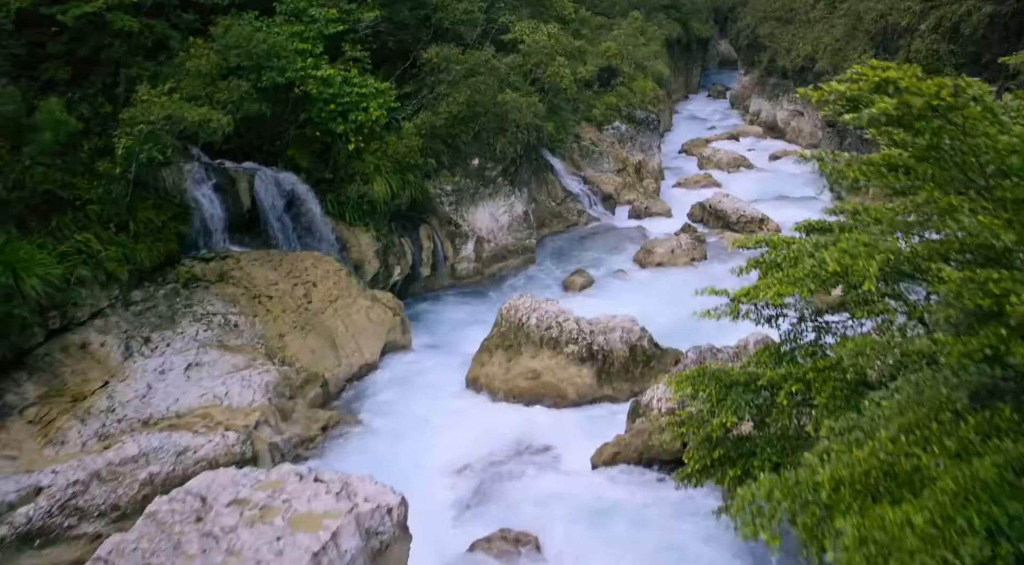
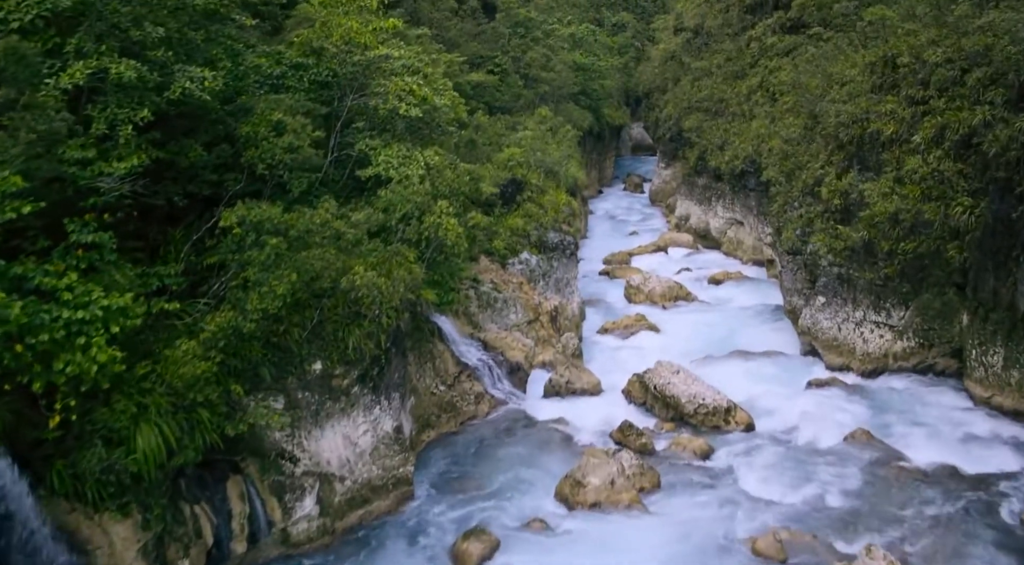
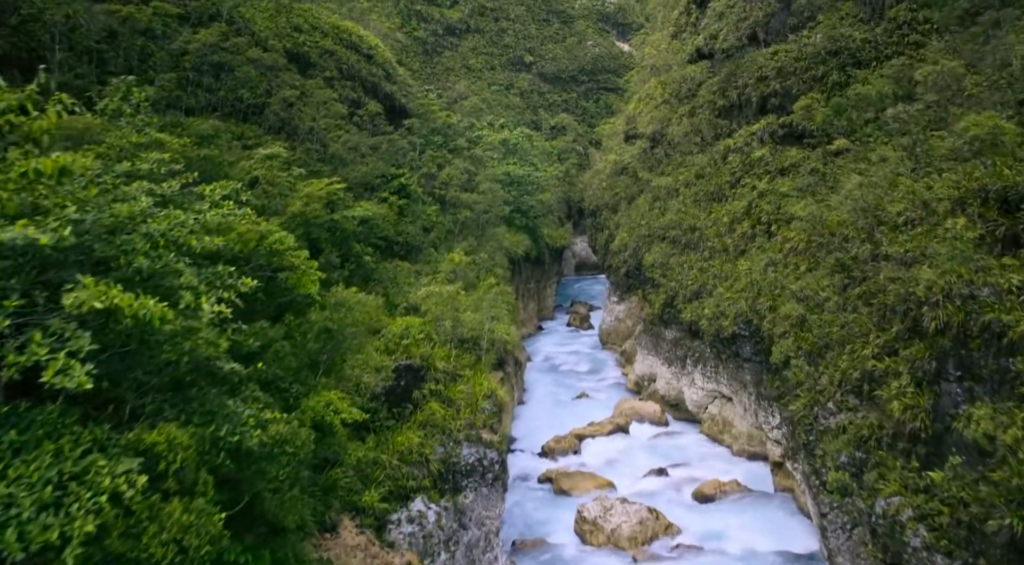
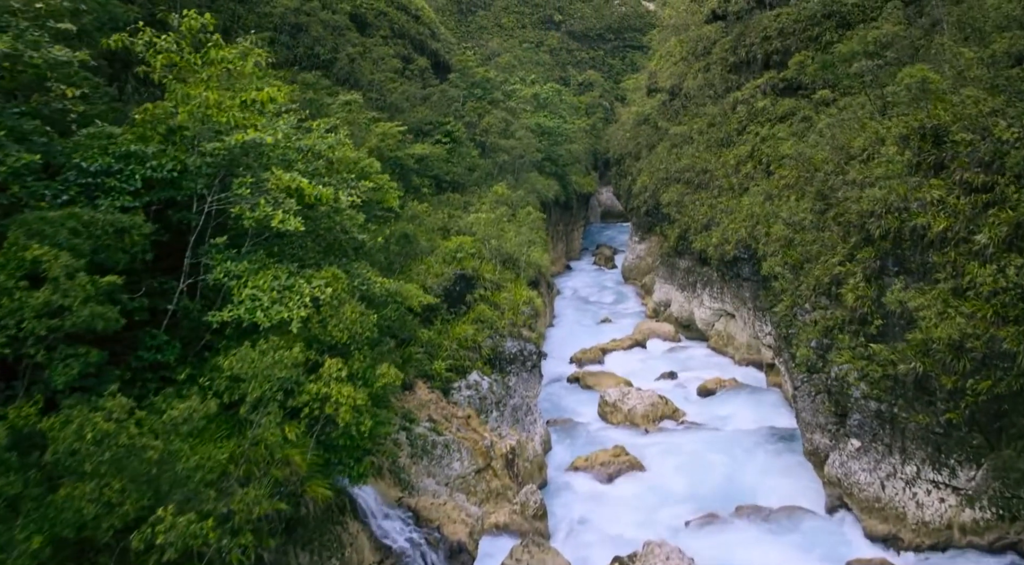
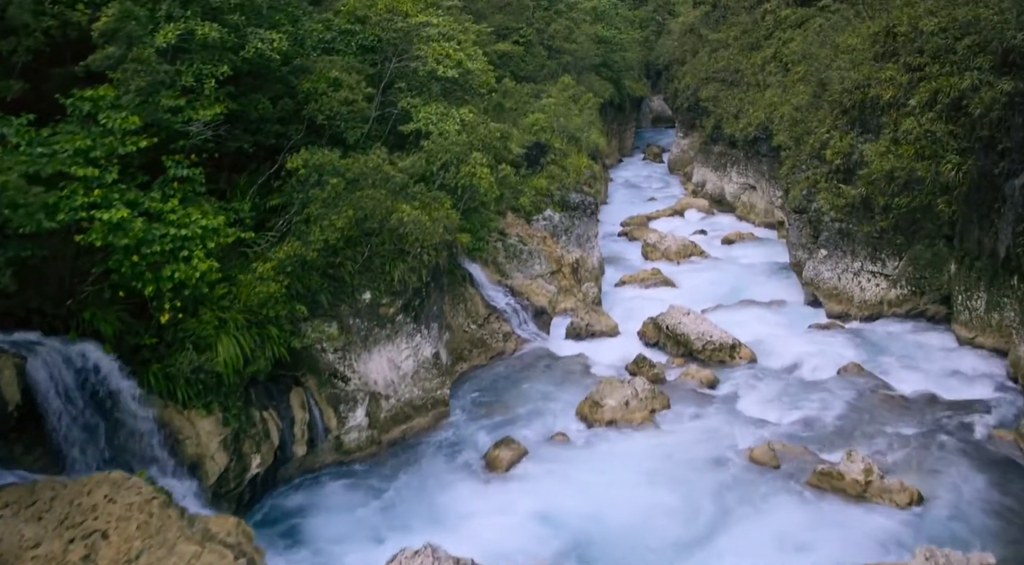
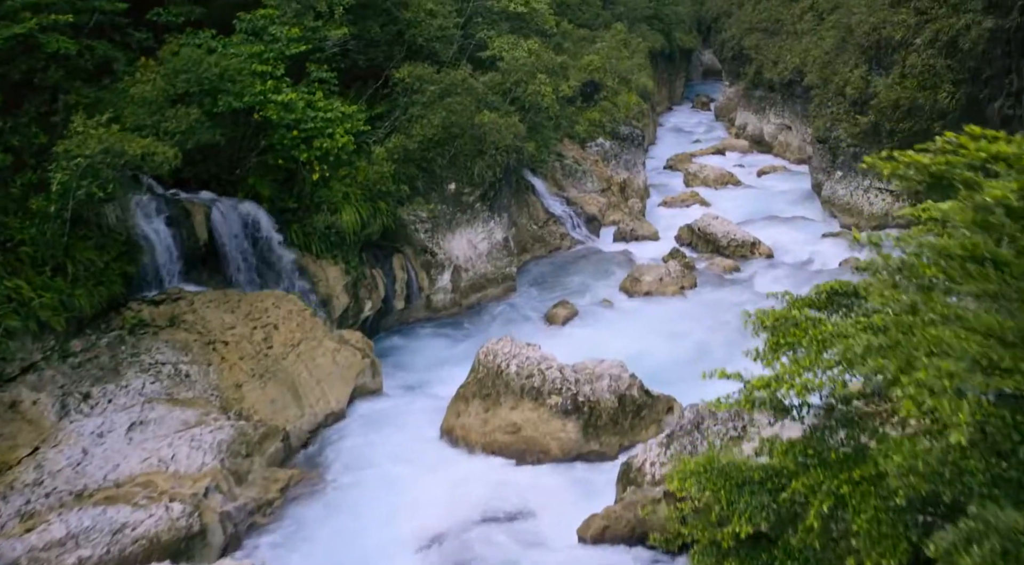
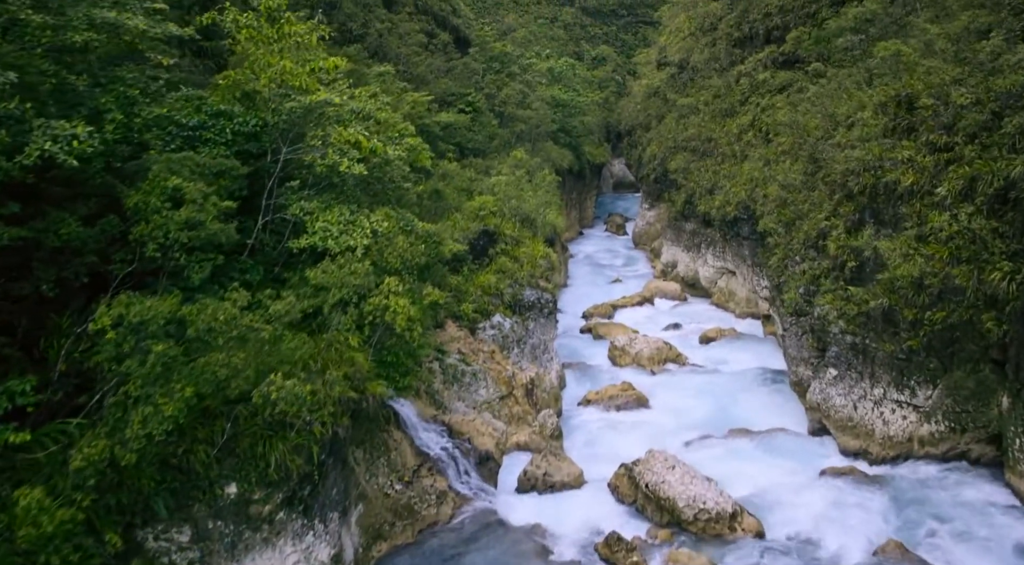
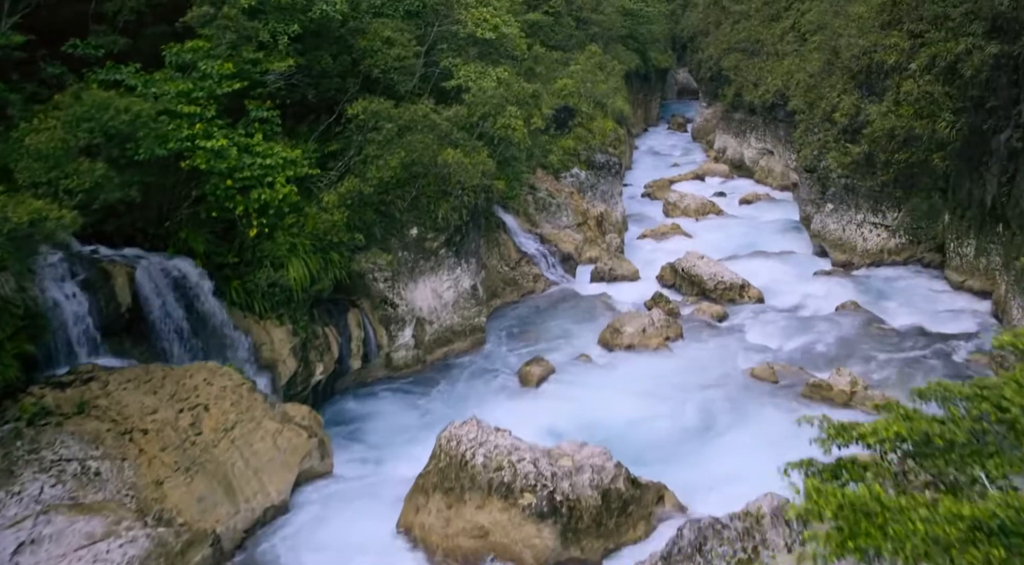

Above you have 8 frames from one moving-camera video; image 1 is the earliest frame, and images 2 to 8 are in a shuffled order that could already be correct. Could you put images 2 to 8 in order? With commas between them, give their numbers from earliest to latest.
6, 8, 5, 2, 7, 4, 3
